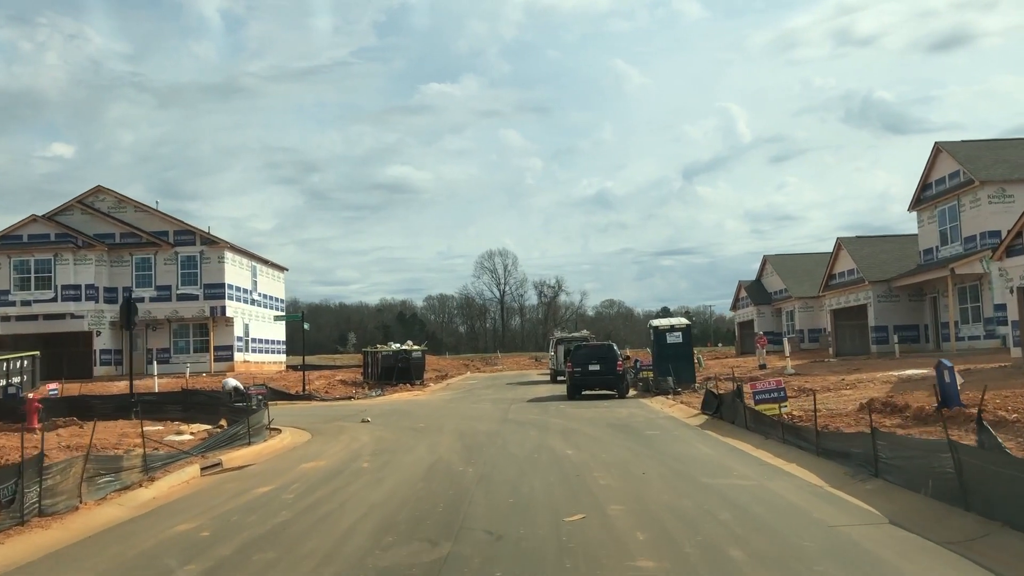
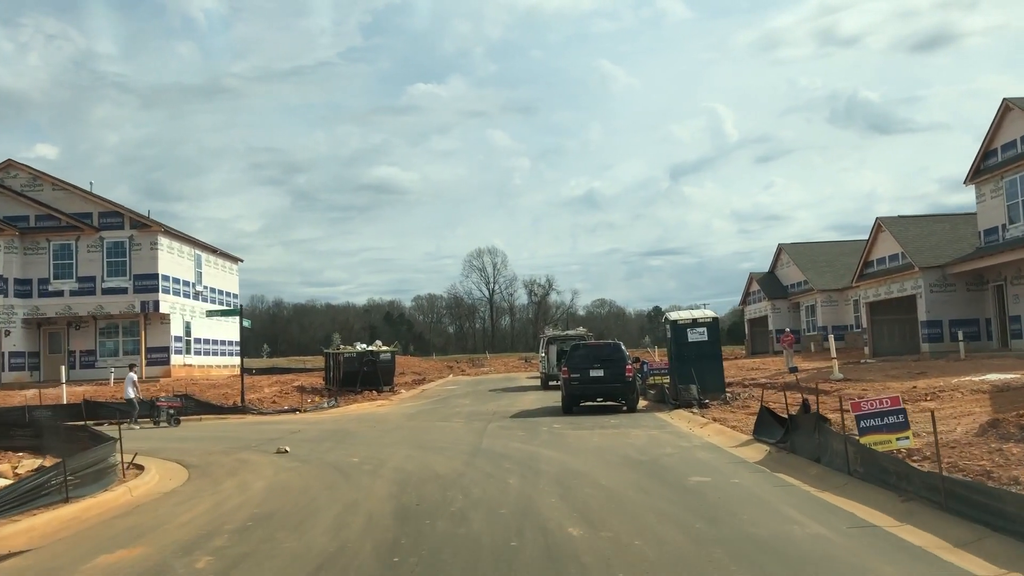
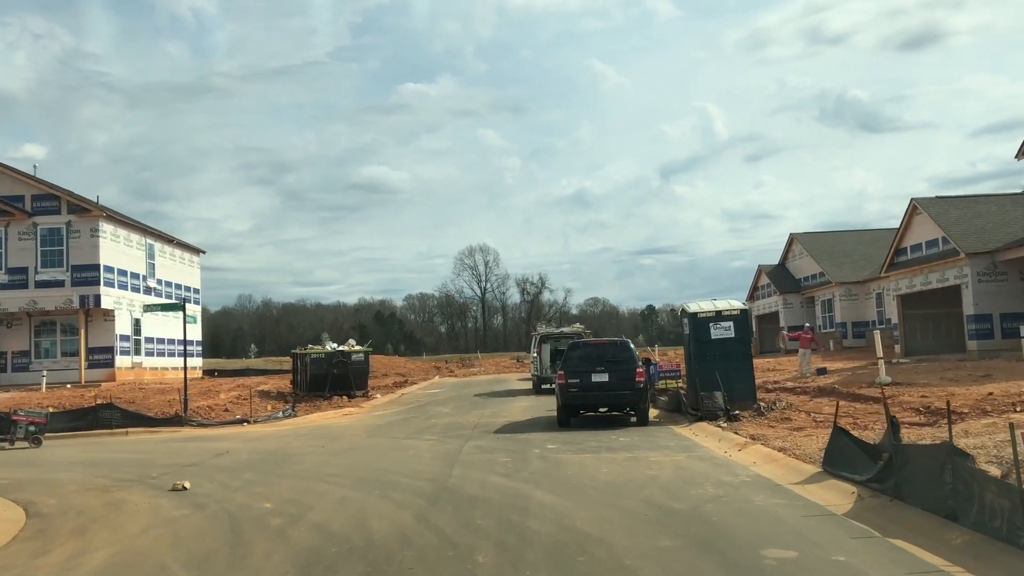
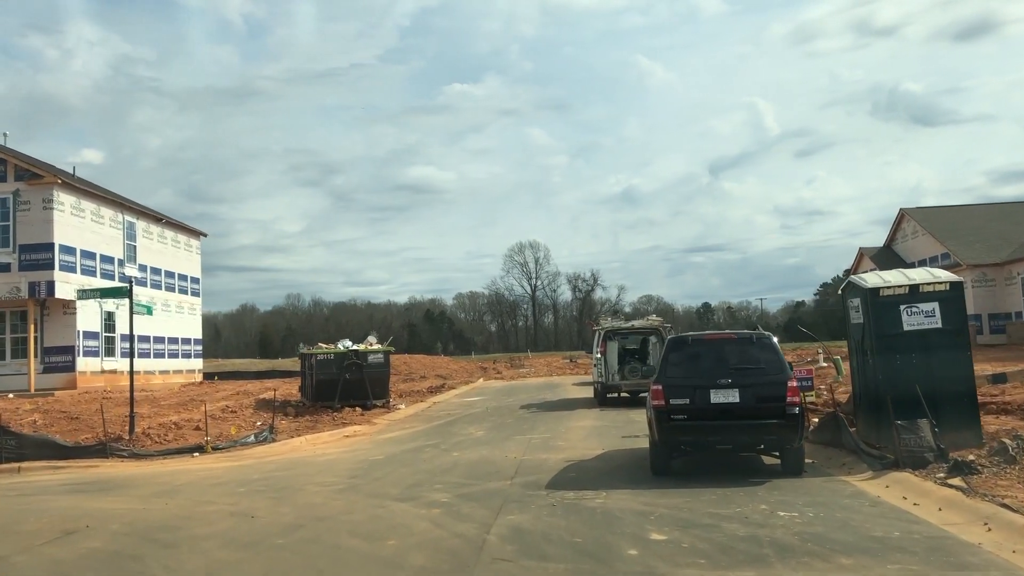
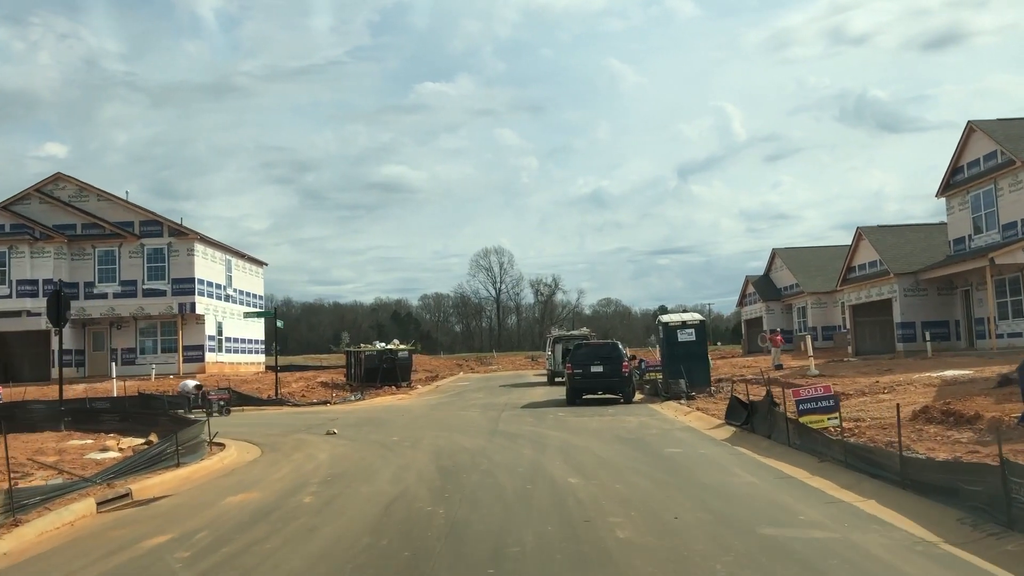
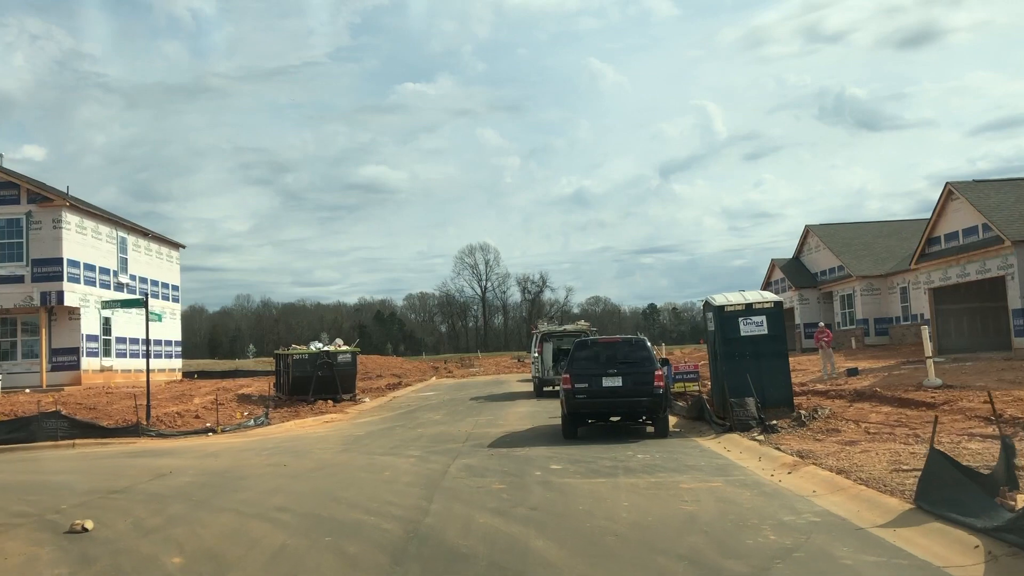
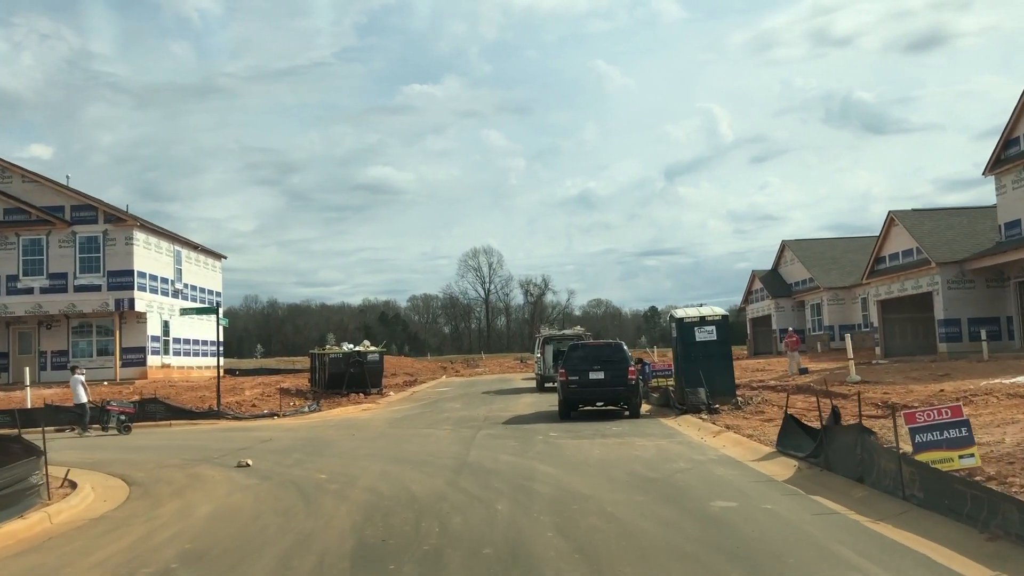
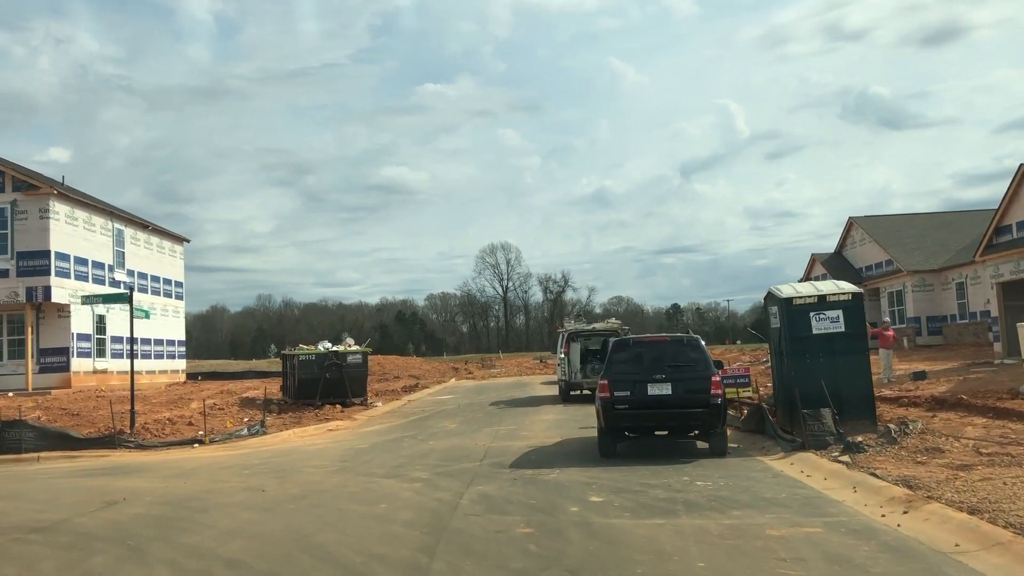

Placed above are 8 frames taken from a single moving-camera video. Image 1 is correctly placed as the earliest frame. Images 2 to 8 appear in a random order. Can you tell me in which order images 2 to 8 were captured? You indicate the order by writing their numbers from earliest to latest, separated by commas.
5, 2, 7, 3, 6, 8, 4
